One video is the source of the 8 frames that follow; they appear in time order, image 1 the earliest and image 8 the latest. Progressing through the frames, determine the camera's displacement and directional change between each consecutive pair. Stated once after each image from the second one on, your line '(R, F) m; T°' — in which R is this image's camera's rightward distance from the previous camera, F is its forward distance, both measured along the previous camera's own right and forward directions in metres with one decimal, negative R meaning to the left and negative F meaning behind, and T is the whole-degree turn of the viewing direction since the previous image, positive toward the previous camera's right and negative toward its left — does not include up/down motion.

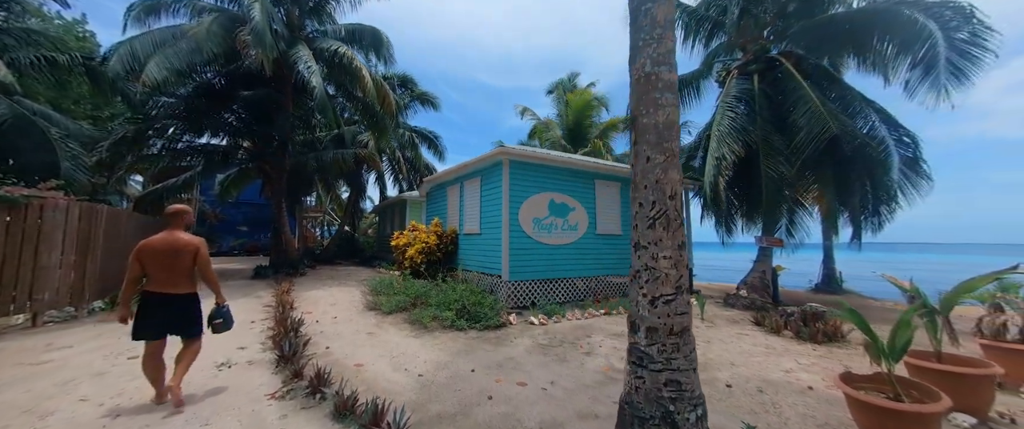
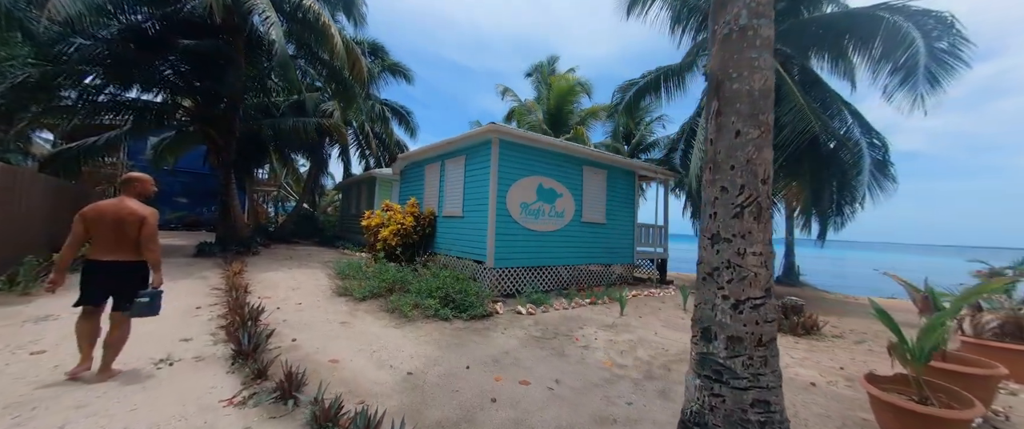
(-0.5, +0.5) m; +6°
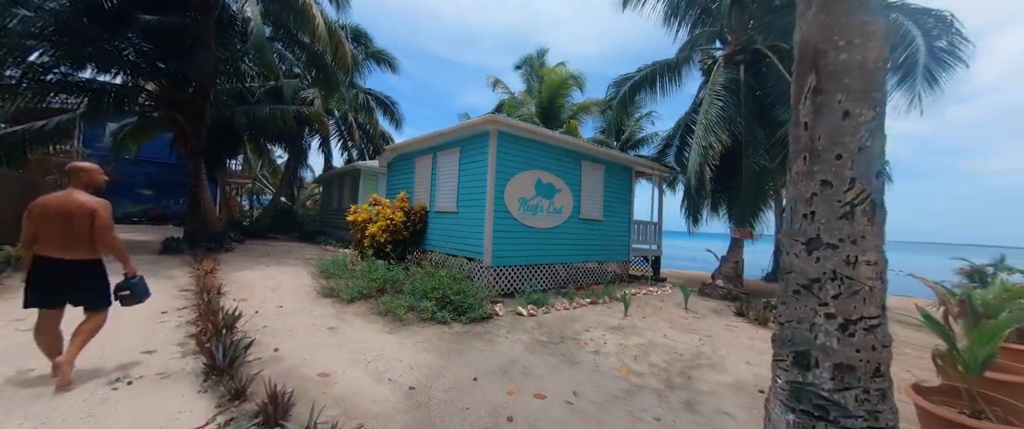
(-0.3, +0.4) m; +3°
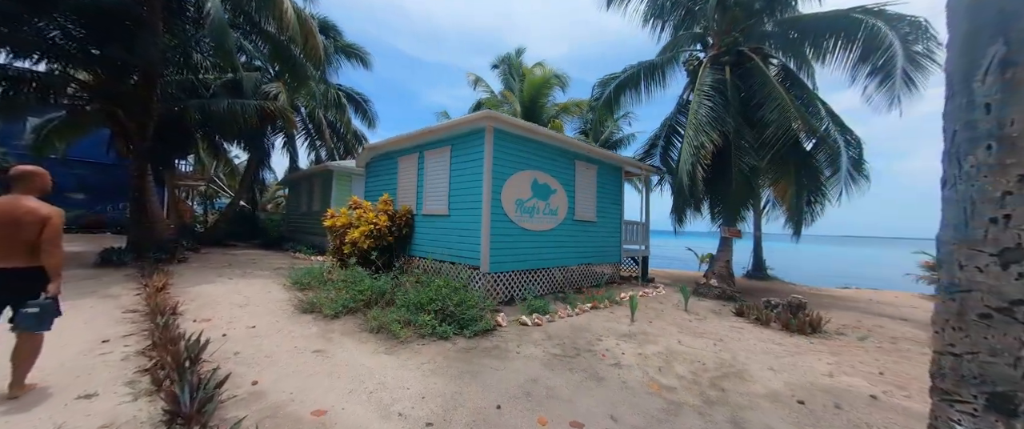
(-0.5, +0.4) m; +5°
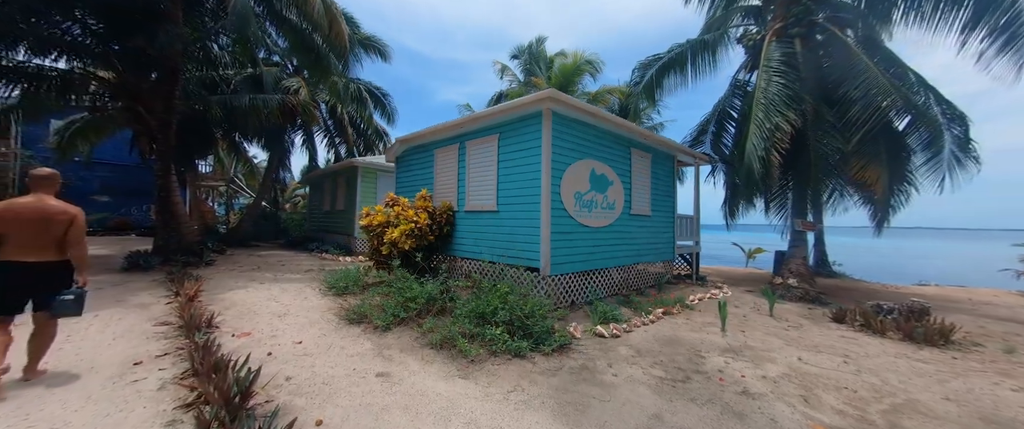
(-0.9, +0.7) m; -2°
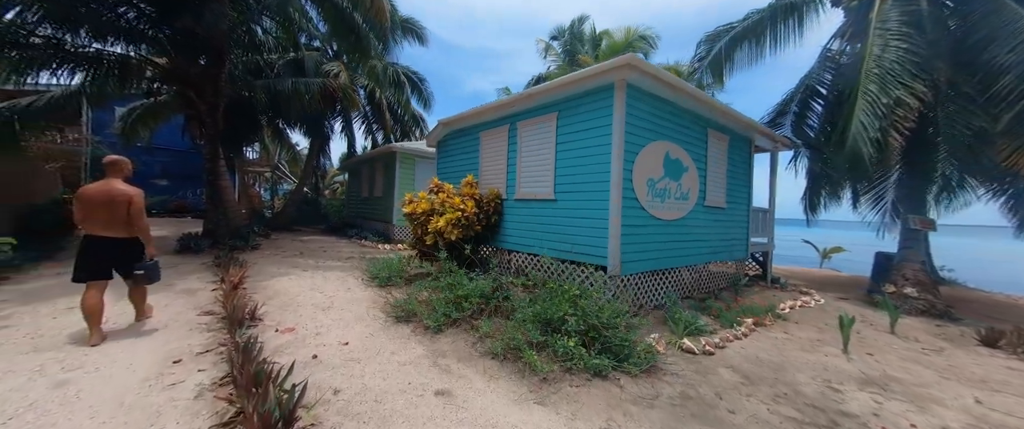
(-0.5, +0.7) m; -5°
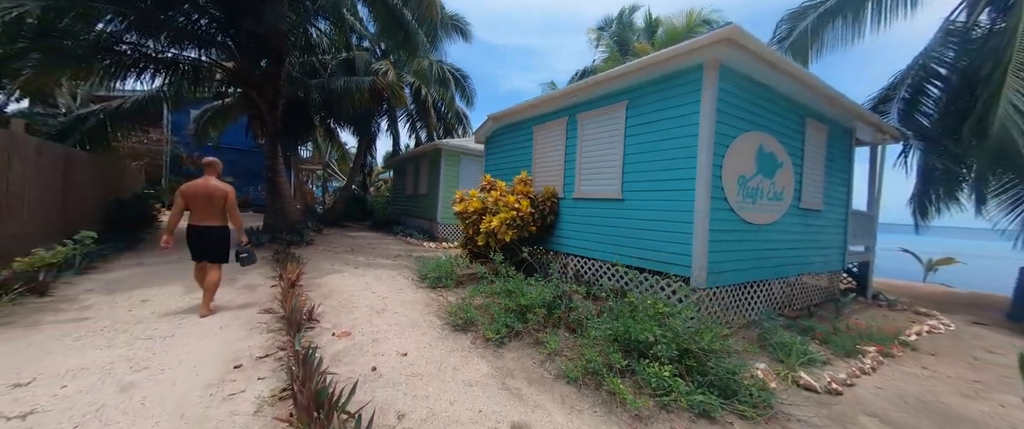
(-0.4, +0.5) m; -6°
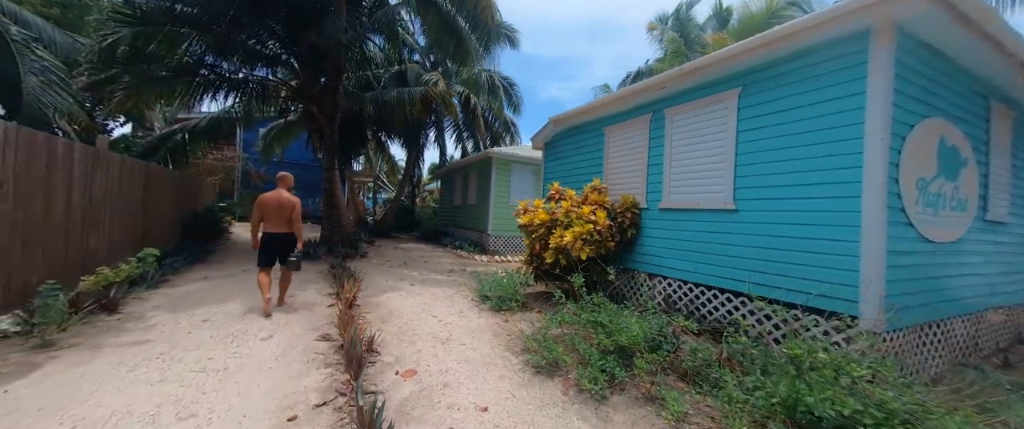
(-0.6, +0.8) m; -7°
